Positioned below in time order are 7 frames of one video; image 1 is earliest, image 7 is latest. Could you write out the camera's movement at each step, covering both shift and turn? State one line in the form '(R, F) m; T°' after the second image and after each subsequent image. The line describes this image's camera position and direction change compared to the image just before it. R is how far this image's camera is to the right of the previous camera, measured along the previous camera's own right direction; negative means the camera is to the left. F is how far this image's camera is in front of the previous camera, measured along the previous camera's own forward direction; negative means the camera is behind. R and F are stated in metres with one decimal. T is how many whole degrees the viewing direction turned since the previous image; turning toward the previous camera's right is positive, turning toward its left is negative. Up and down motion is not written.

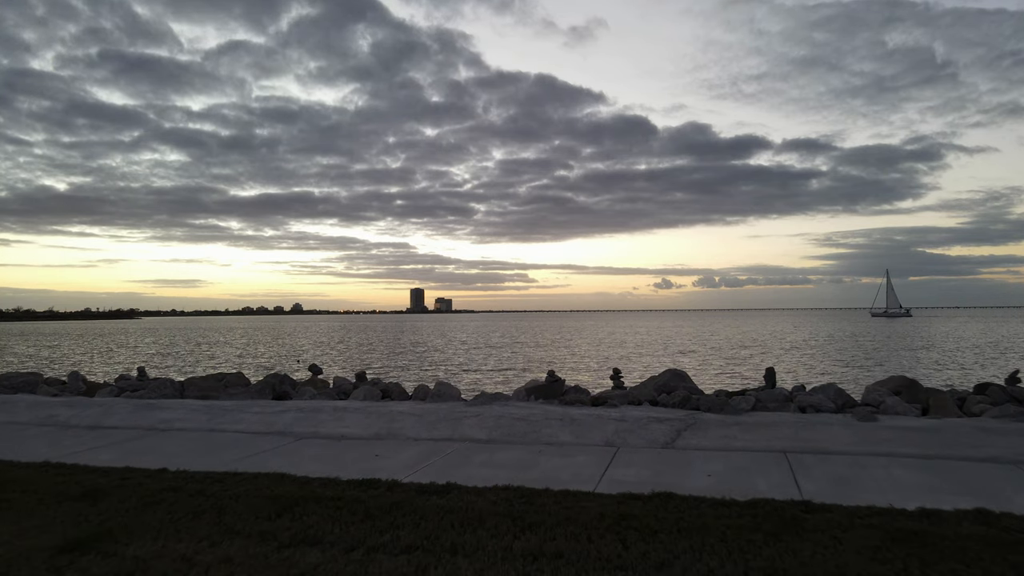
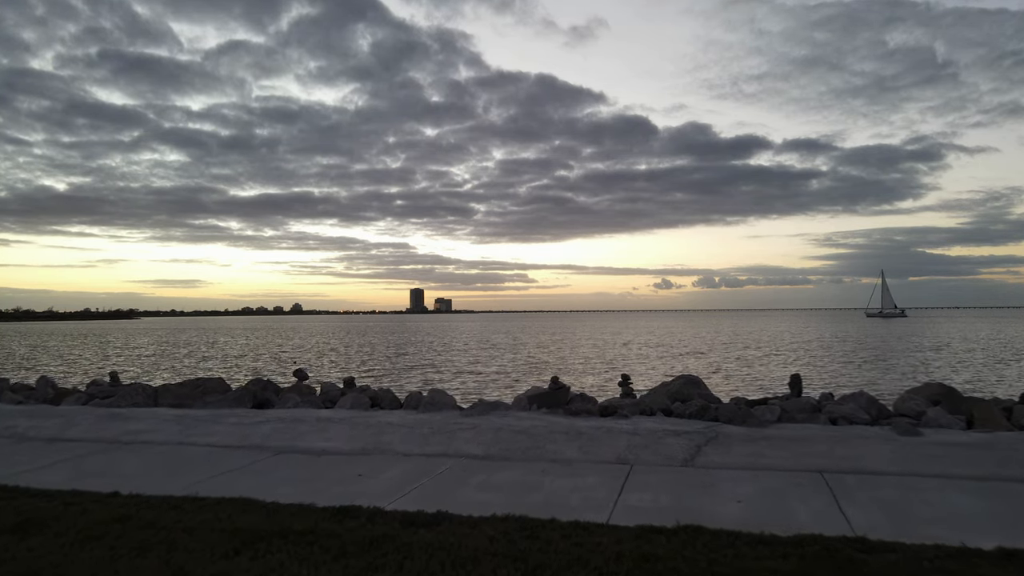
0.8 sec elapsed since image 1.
(0.0, +1.2) m; 0°
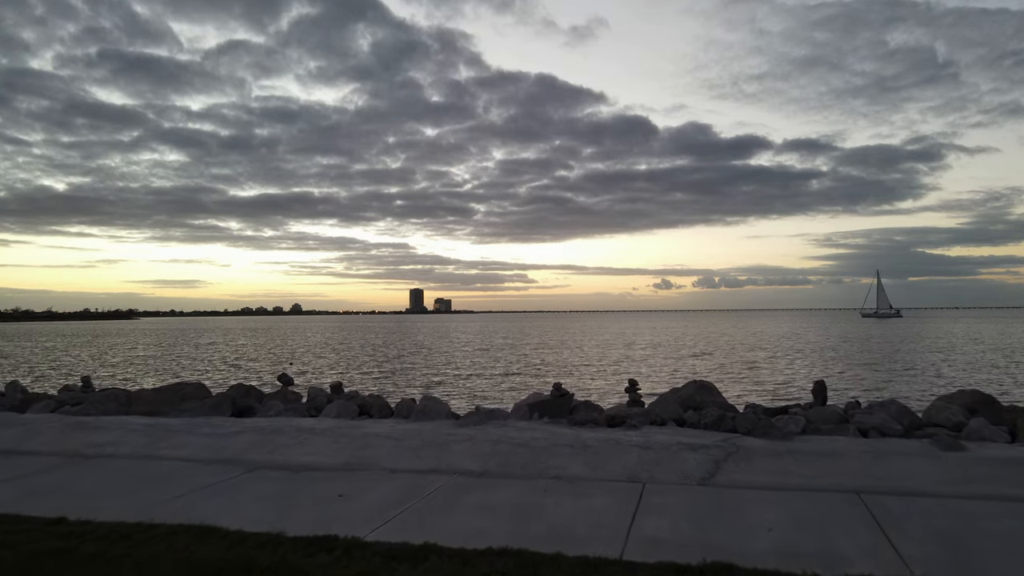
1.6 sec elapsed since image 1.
(0.0, +1.0) m; 0°
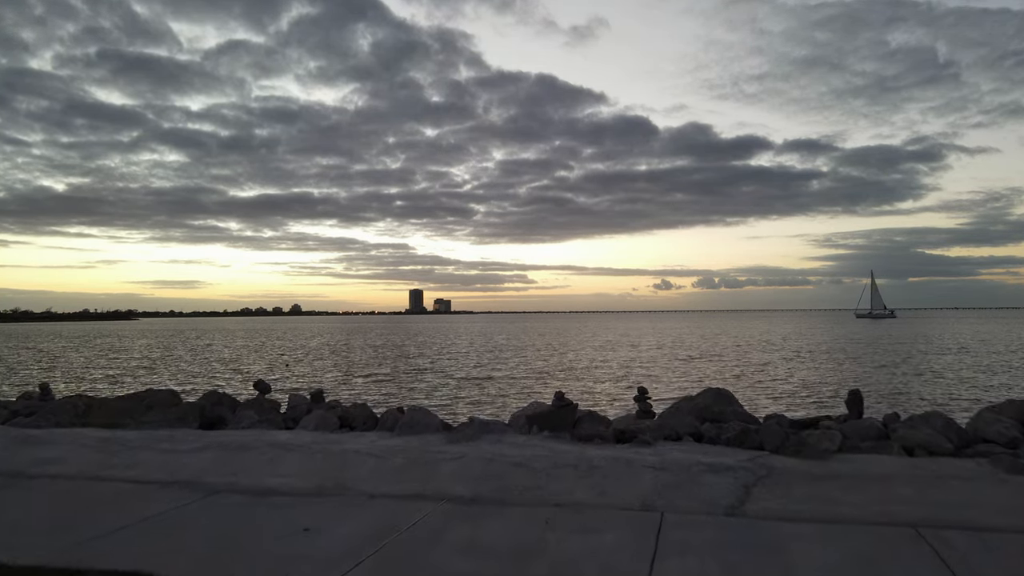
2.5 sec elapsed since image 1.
(+0.1, +1.2) m; 0°
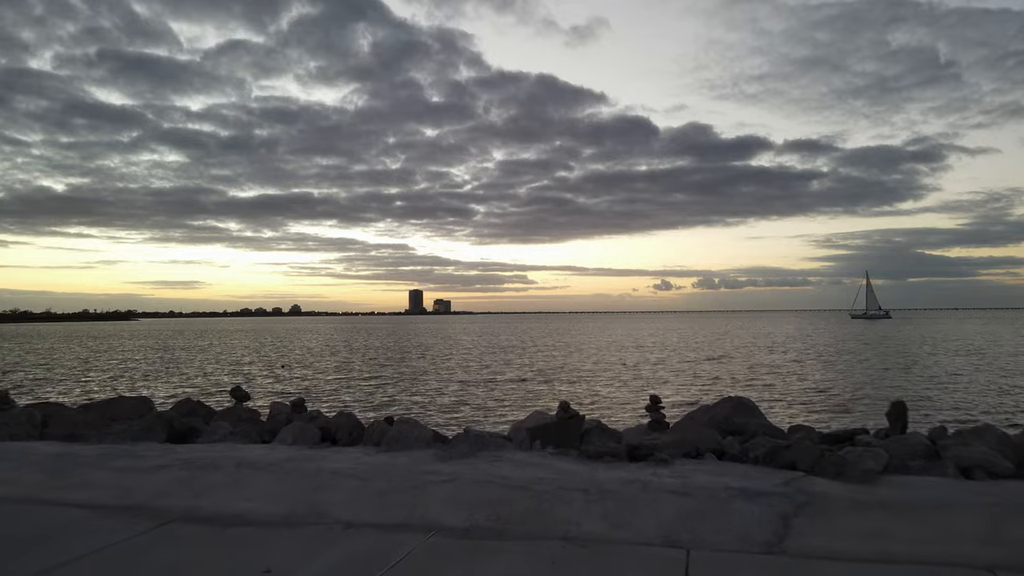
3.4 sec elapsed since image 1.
(0.0, +1.1) m; 0°
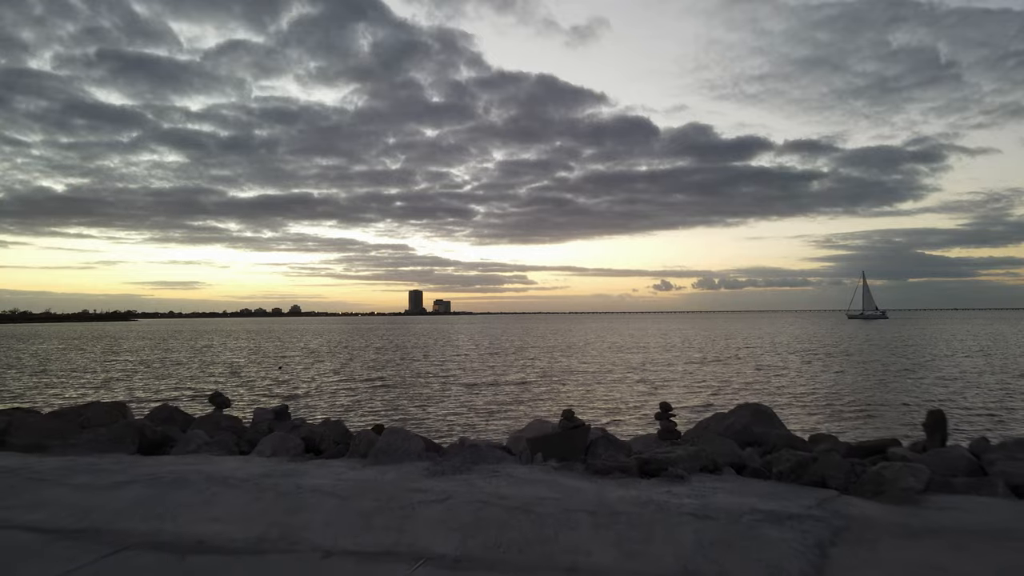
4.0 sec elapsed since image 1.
(0.0, +0.8) m; 0°
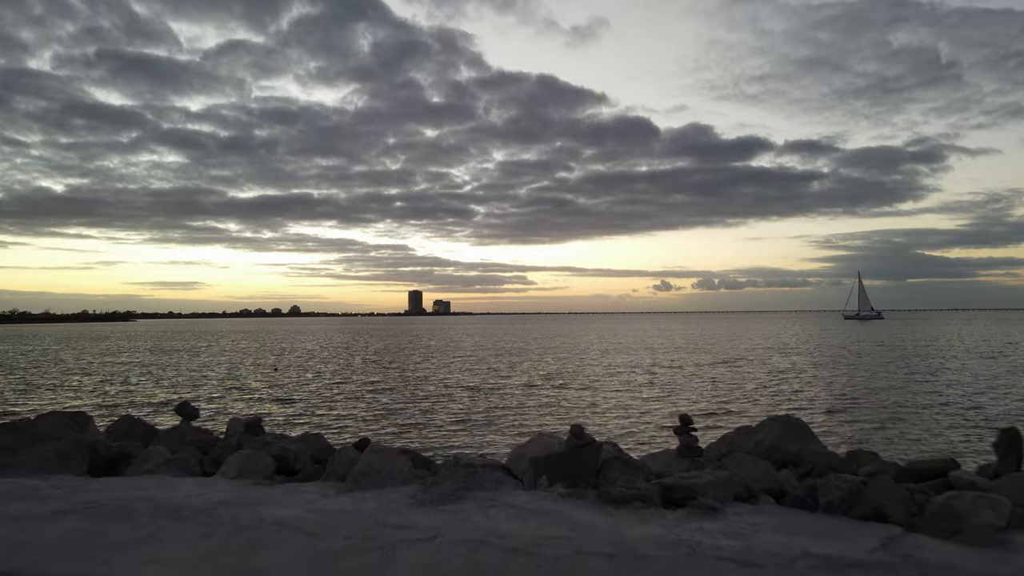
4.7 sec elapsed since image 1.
(0.0, +1.1) m; 0°
